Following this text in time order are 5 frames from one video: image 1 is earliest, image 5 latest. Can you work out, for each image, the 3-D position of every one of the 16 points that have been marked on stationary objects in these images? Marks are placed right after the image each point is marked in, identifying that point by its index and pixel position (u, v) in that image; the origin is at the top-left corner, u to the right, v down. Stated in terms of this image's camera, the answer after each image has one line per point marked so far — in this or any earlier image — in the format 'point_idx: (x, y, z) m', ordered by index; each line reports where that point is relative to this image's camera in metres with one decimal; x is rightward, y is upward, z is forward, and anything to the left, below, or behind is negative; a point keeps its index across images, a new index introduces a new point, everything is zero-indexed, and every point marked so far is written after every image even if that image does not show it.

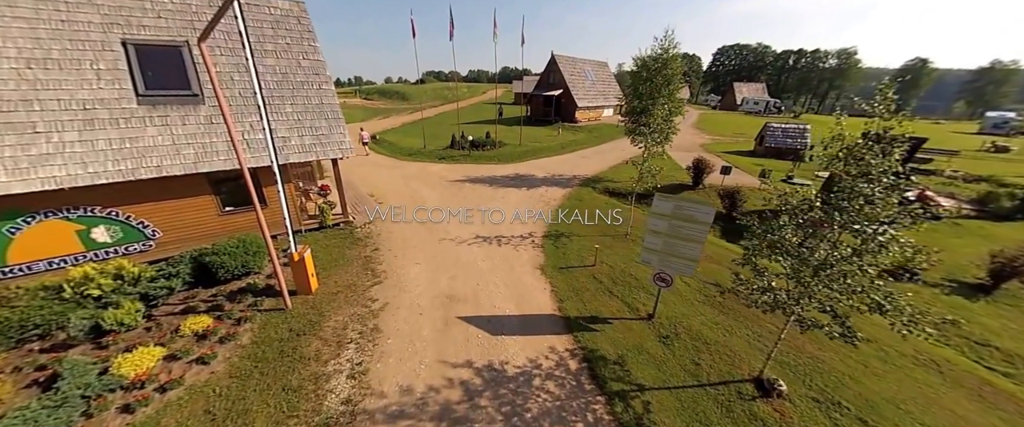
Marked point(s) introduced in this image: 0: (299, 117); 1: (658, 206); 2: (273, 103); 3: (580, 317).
0: (-8.2, +3.7, +11.1) m
1: (+3.6, +0.2, +7.3) m
2: (-8.9, +4.1, +10.7) m
3: (+1.9, -2.9, +8.1) m
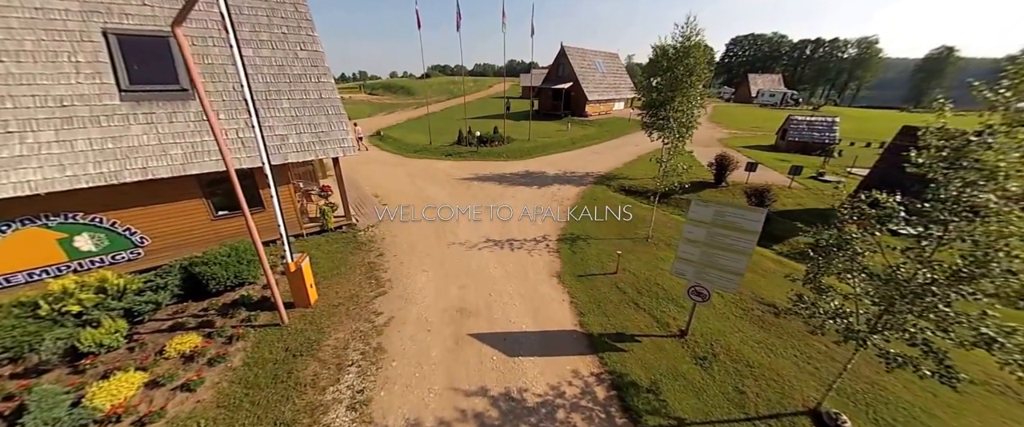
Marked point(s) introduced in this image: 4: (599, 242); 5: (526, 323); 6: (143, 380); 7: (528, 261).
0: (-7.7, +3.6, +10.3) m
1: (+4.0, 0.0, +6.4) m
2: (-8.4, +4.0, +10.0) m
3: (+2.3, -3.0, +7.3) m
4: (+3.6, -1.2, +11.6) m
5: (+0.4, -2.9, +7.6) m
6: (-7.2, -3.3, +5.6) m
7: (+0.6, -1.7, +10.4) m
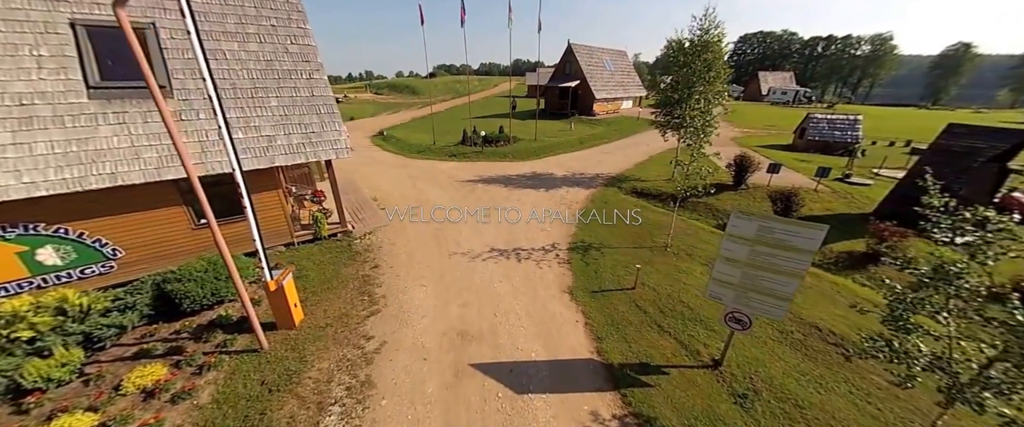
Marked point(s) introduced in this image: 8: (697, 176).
0: (-7.5, +3.3, +9.5) m
1: (+4.2, -0.2, +5.4) m
2: (-8.2, +3.7, +9.1) m
3: (+2.5, -3.3, +6.3) m
4: (+3.8, -1.4, +10.6) m
5: (+0.5, -3.2, +6.7) m
6: (-7.1, -3.5, +4.8) m
7: (+0.8, -2.0, +9.4) m
8: (+8.8, +1.7, +13.8) m
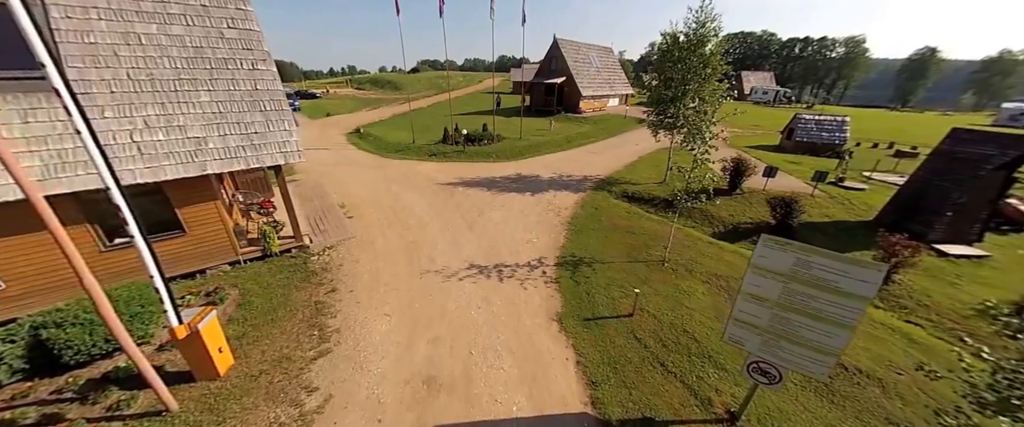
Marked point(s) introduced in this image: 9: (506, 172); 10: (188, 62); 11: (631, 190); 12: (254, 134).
0: (-8.1, +2.9, +7.9) m
1: (+3.8, -0.7, +4.3) m
2: (-8.8, +3.3, +7.6) m
3: (+2.1, -3.7, +5.2) m
4: (+3.2, -1.8, +9.6) m
5: (+0.1, -3.6, +5.5) m
6: (-7.4, -4.0, +3.3) m
7: (+0.2, -2.4, +8.3) m
8: (+8.1, +1.4, +12.9) m
9: (-0.4, +2.8, +19.5) m
10: (-8.8, +4.1, +7.7) m
11: (+7.0, +1.4, +16.9) m
12: (-7.5, +2.3, +8.3) m
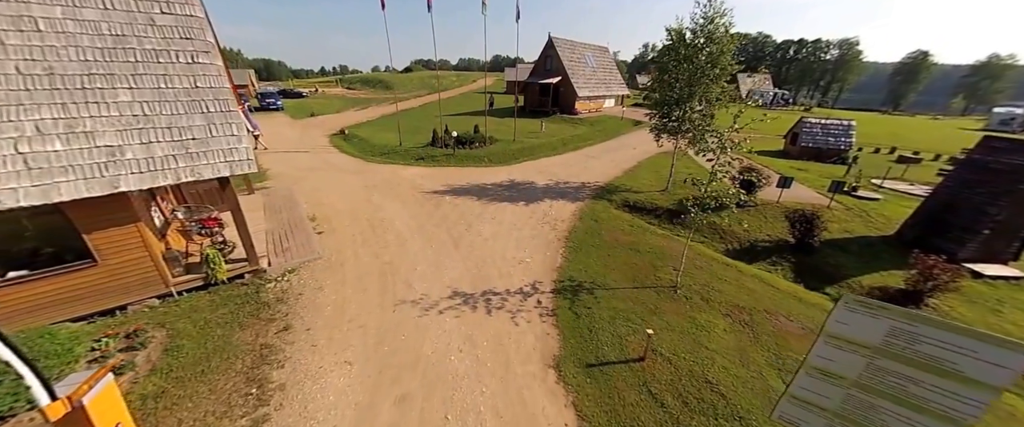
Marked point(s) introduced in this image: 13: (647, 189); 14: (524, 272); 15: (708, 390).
0: (-8.3, +2.4, +6.5) m
1: (+3.6, -1.2, +3.1) m
2: (-9.0, +2.7, +6.1) m
3: (+1.9, -4.3, +4.0) m
4: (+2.9, -2.4, +8.3) m
5: (-0.1, -4.2, +4.2) m
6: (-7.6, -4.6, +1.9) m
7: (0.0, -3.0, +7.0) m
8: (+7.7, +0.8, +11.8) m
9: (-0.9, +2.2, +18.2) m
10: (-9.0, +3.6, +6.3) m
11: (+6.6, +0.8, +15.8) m
12: (-7.7, +1.8, +6.9) m
13: (+8.1, +1.5, +17.1) m
14: (+0.4, -1.9, +9.4) m
15: (+3.9, -3.5, +5.8) m
